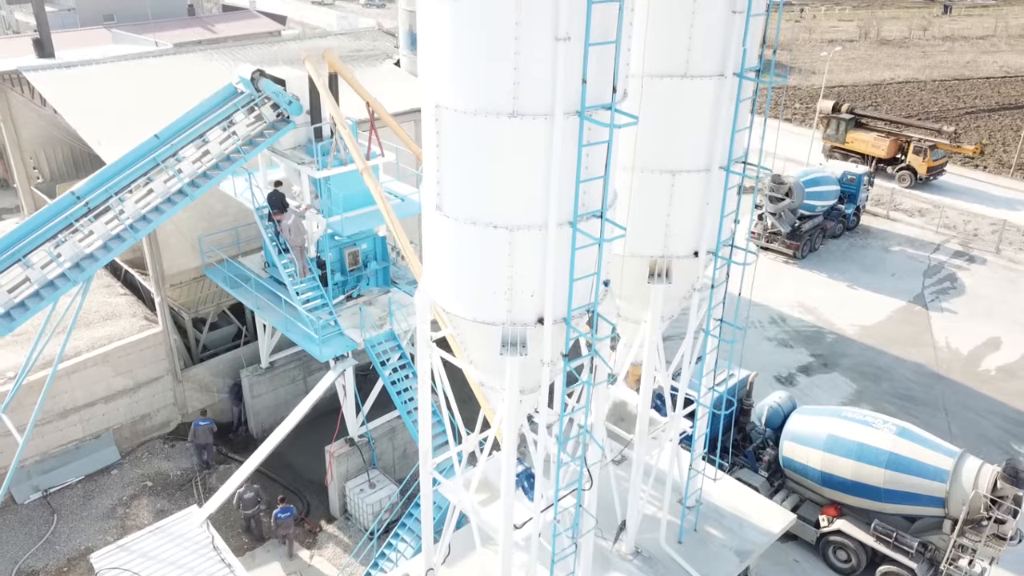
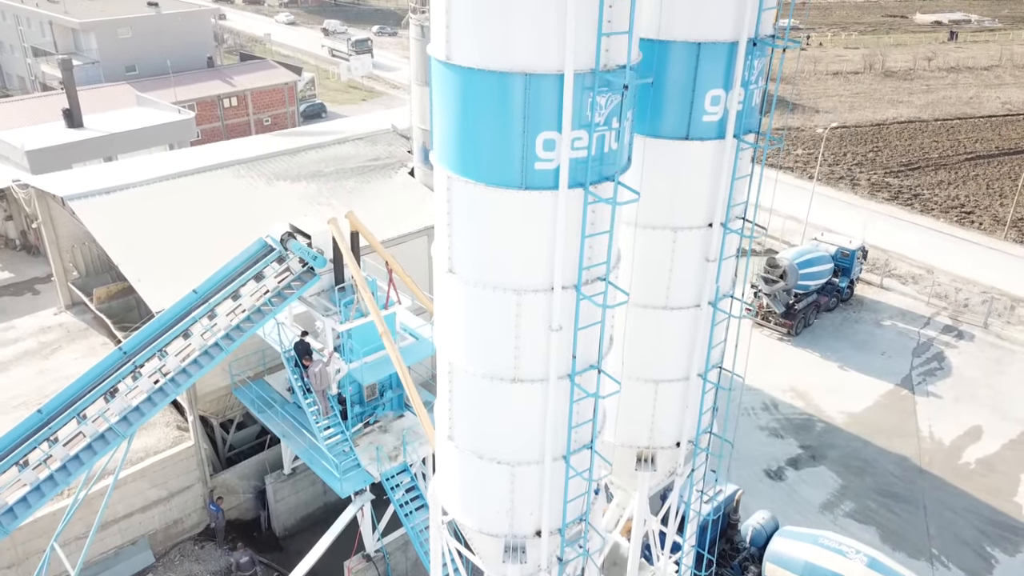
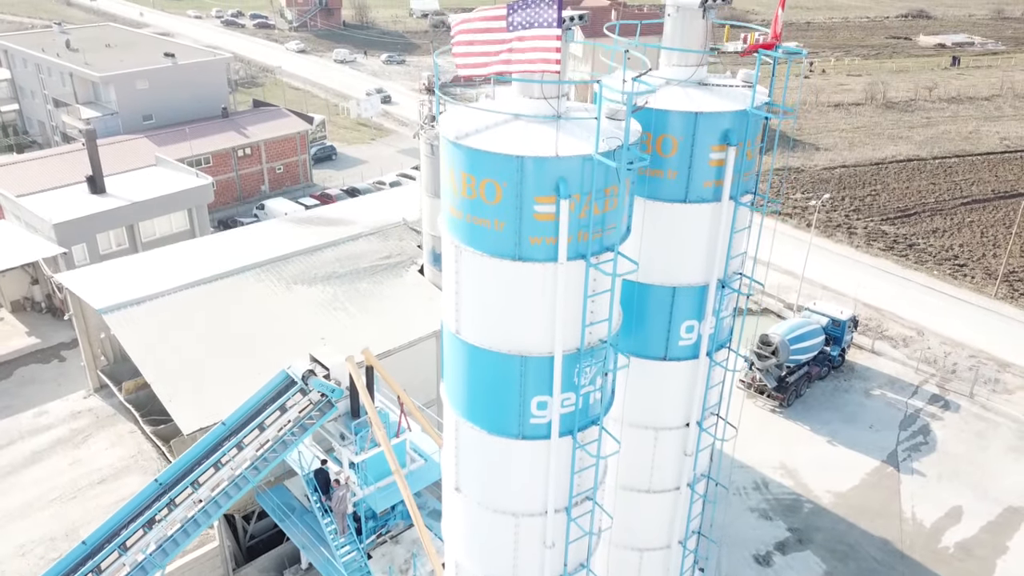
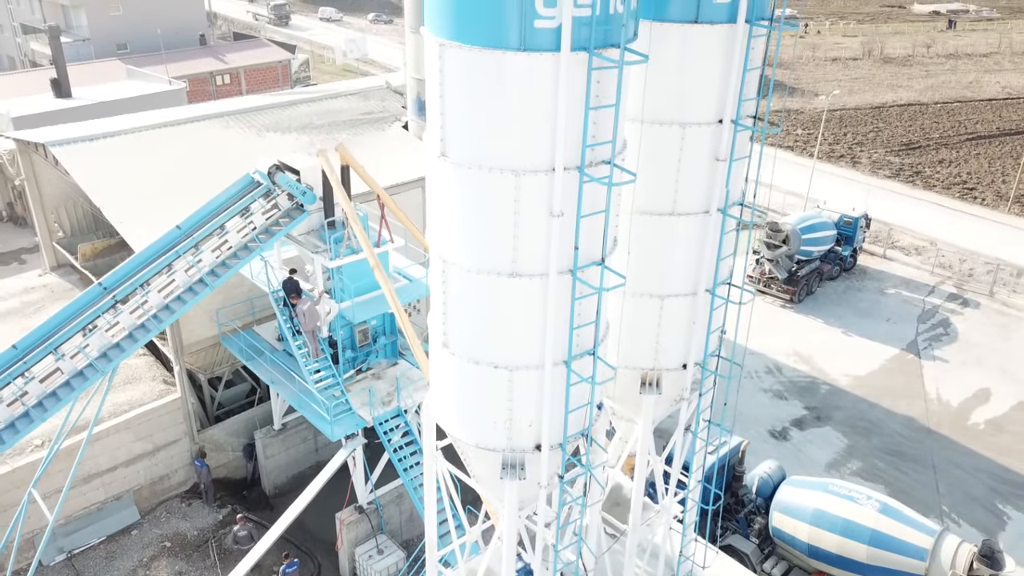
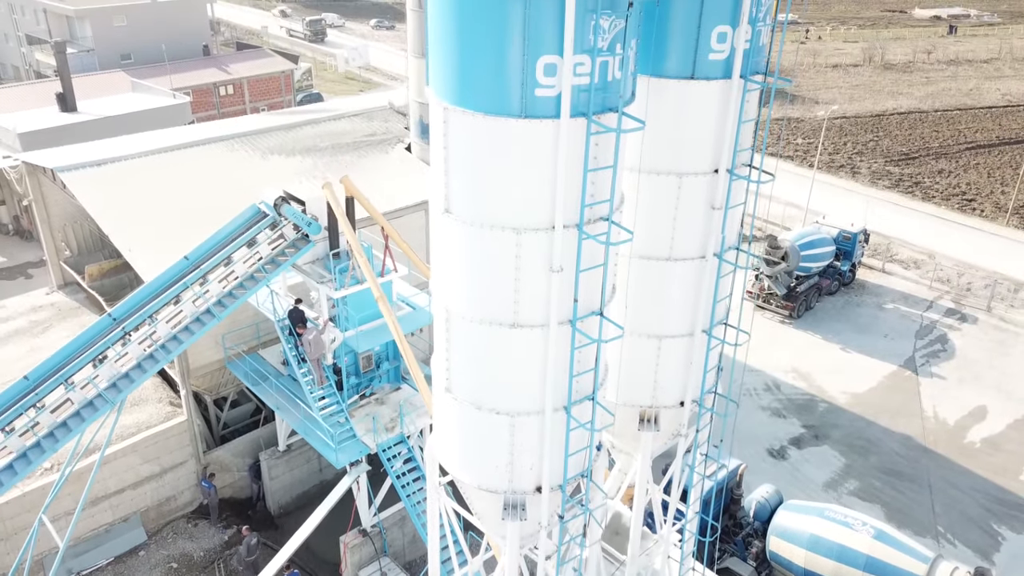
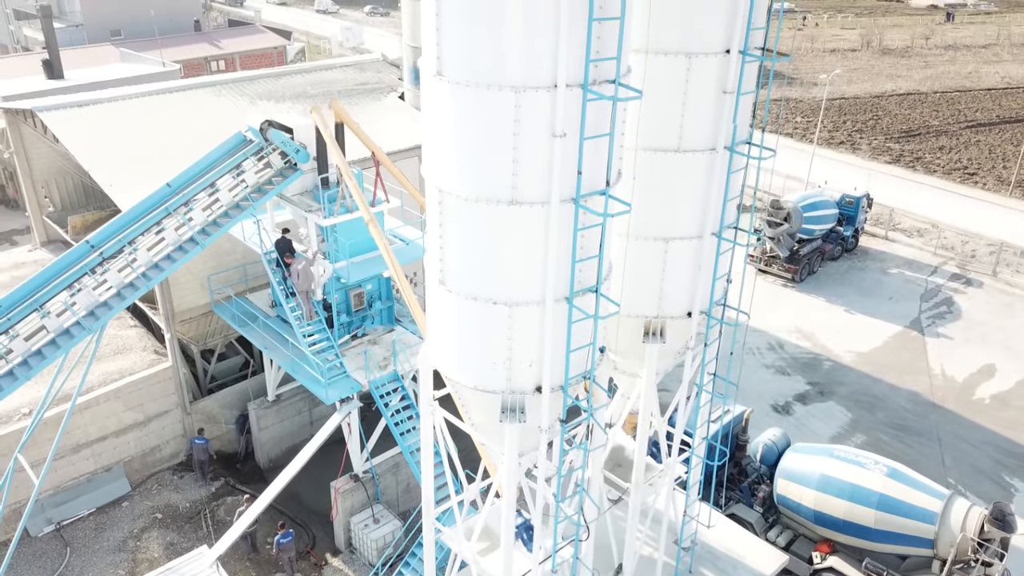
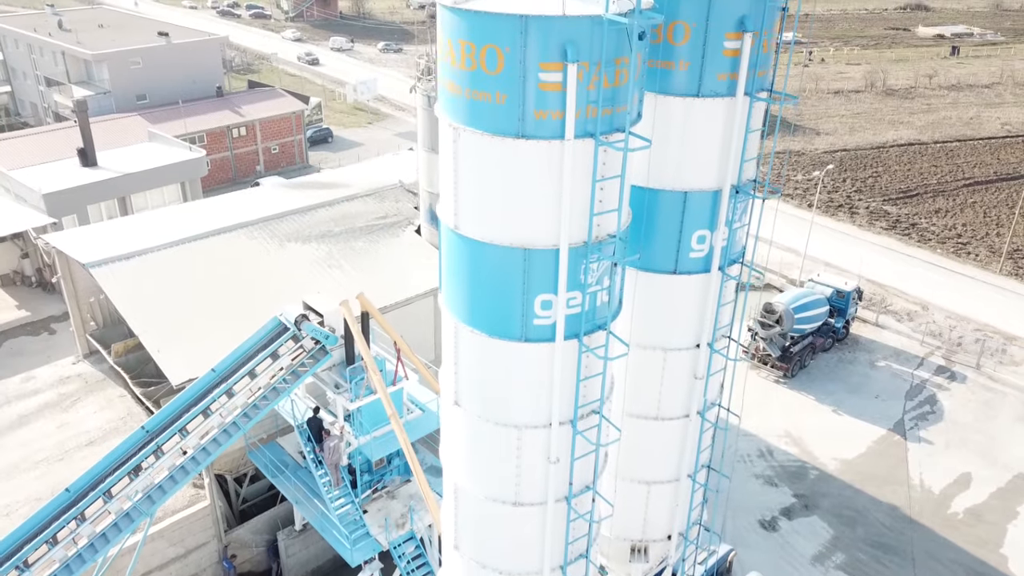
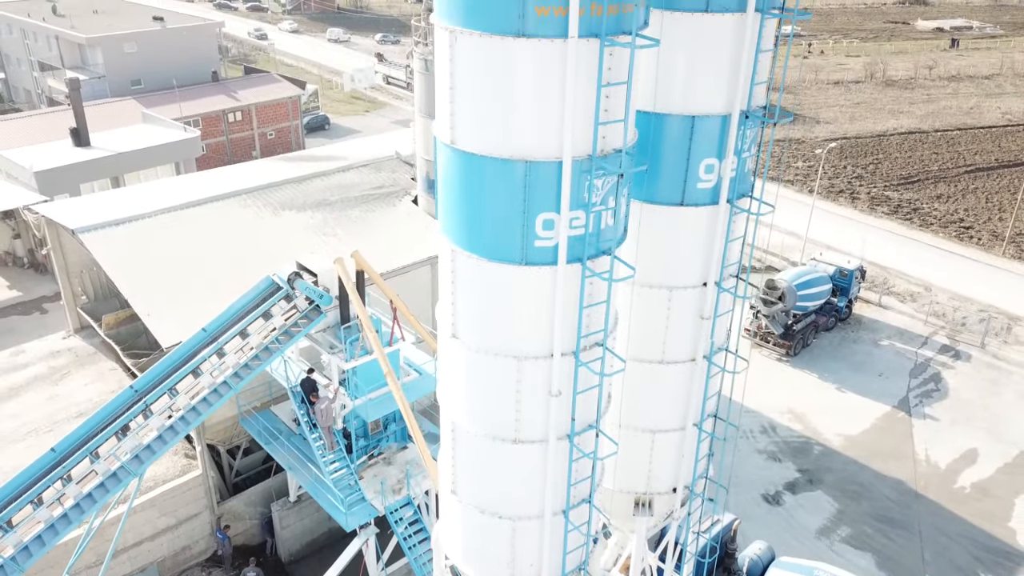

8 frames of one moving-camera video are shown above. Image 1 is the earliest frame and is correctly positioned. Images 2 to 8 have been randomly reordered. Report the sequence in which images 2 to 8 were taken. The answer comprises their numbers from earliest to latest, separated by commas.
6, 4, 5, 2, 8, 7, 3
